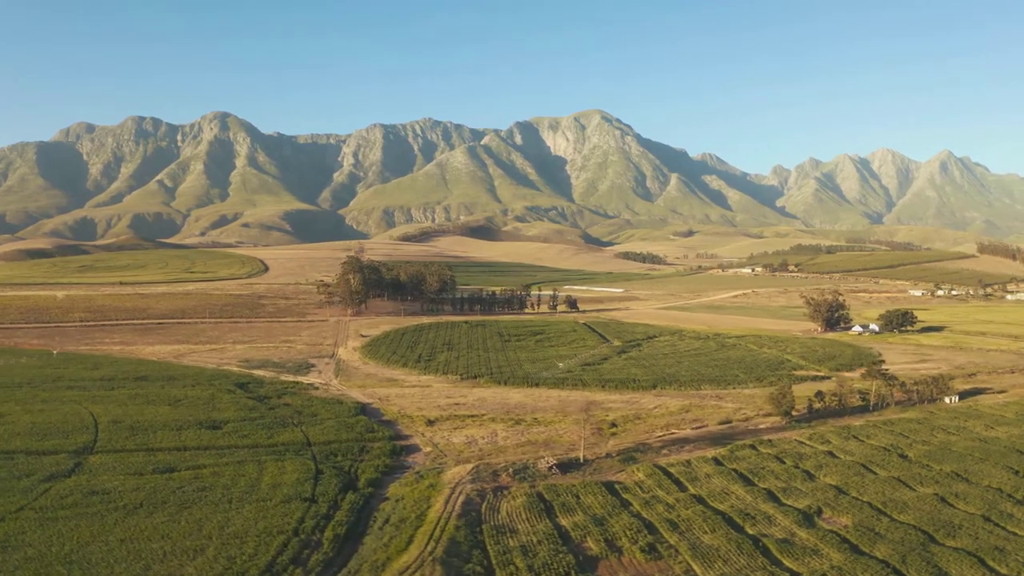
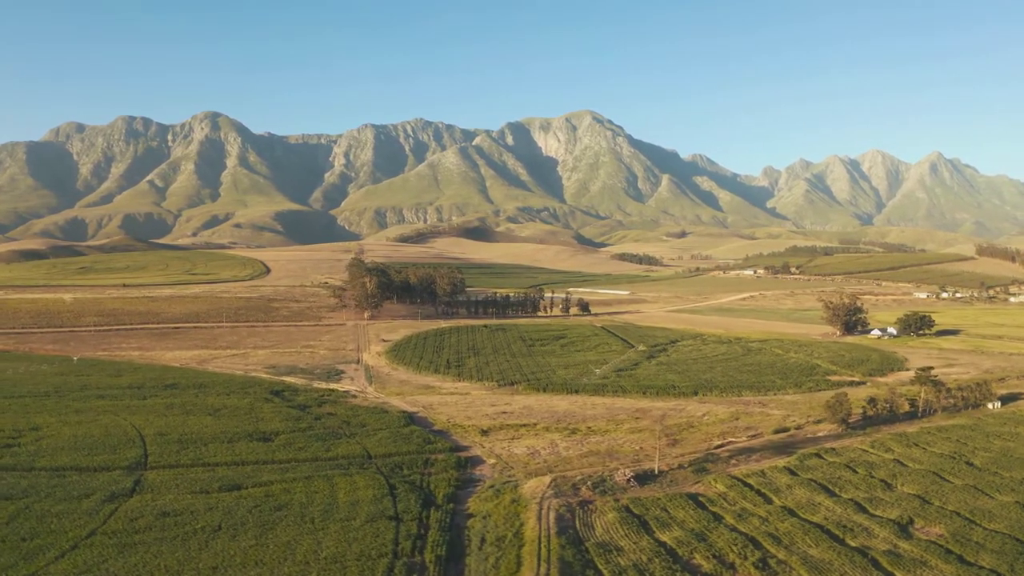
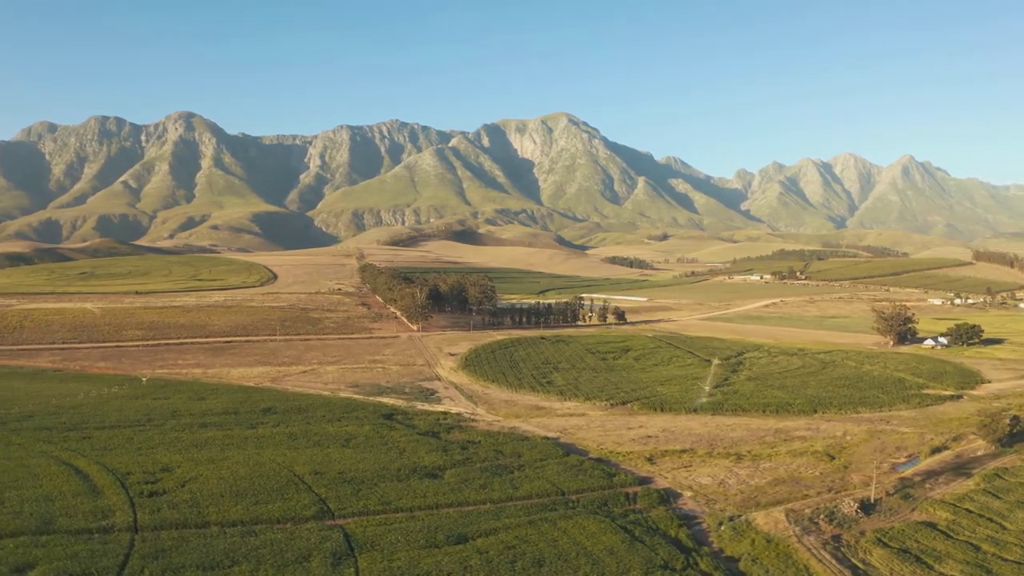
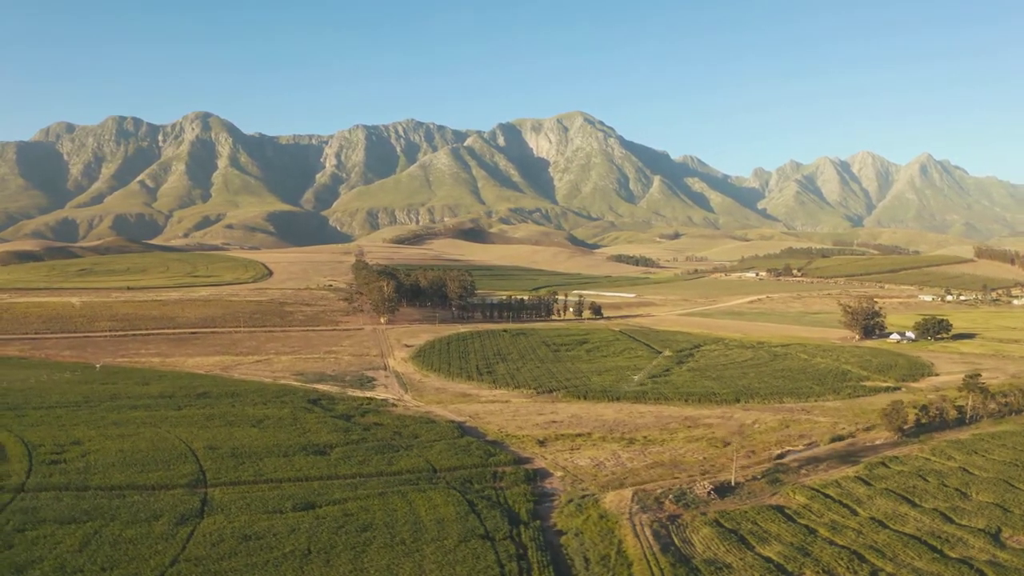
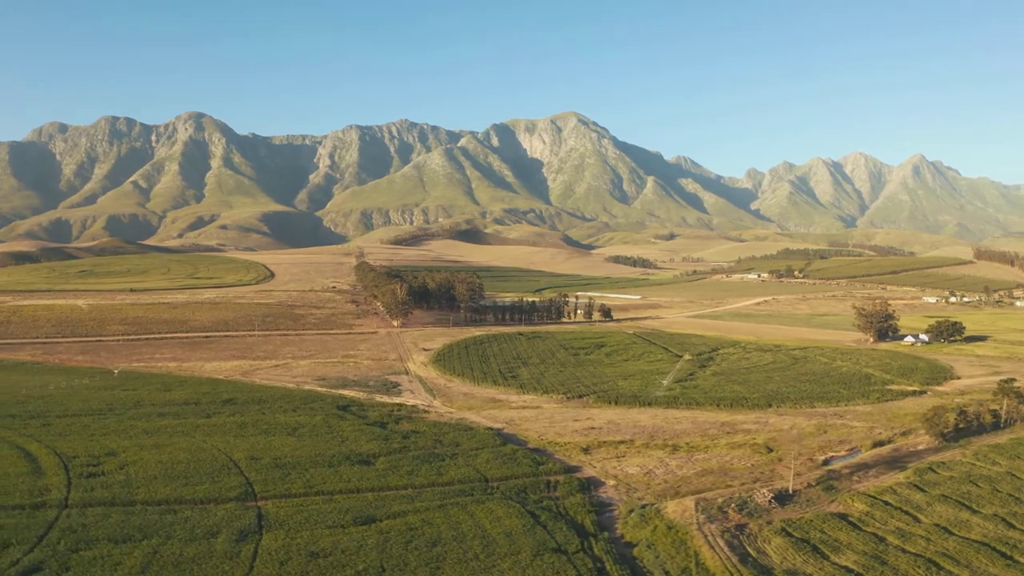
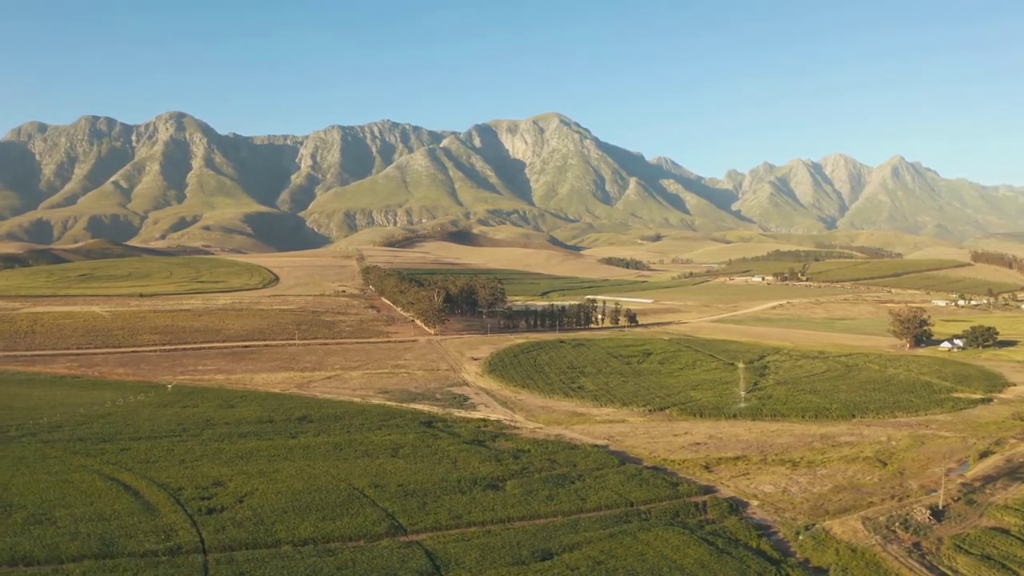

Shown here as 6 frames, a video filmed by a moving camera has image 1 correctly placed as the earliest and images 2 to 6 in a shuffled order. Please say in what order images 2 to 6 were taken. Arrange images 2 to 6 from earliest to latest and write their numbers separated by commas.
2, 4, 5, 3, 6
